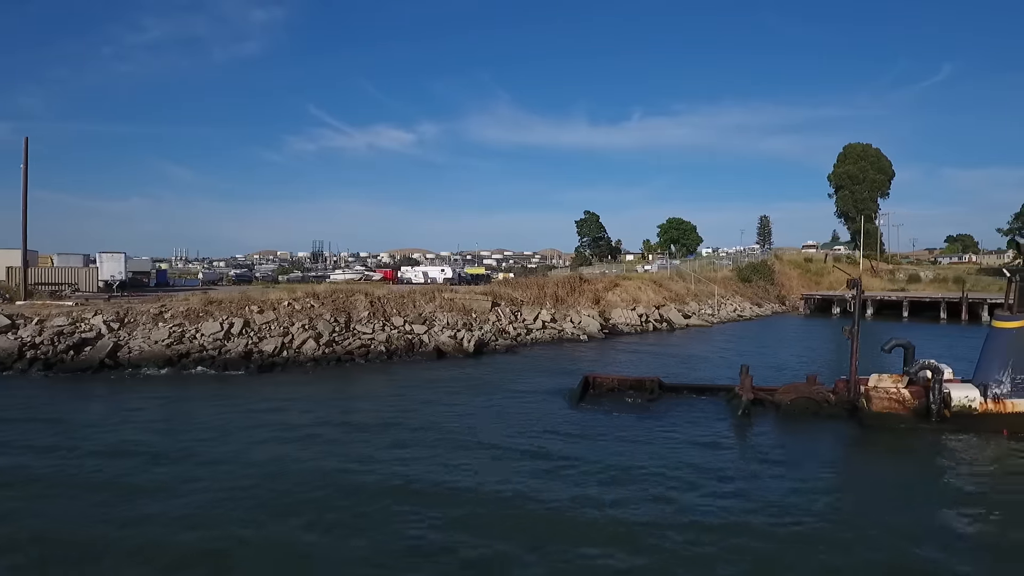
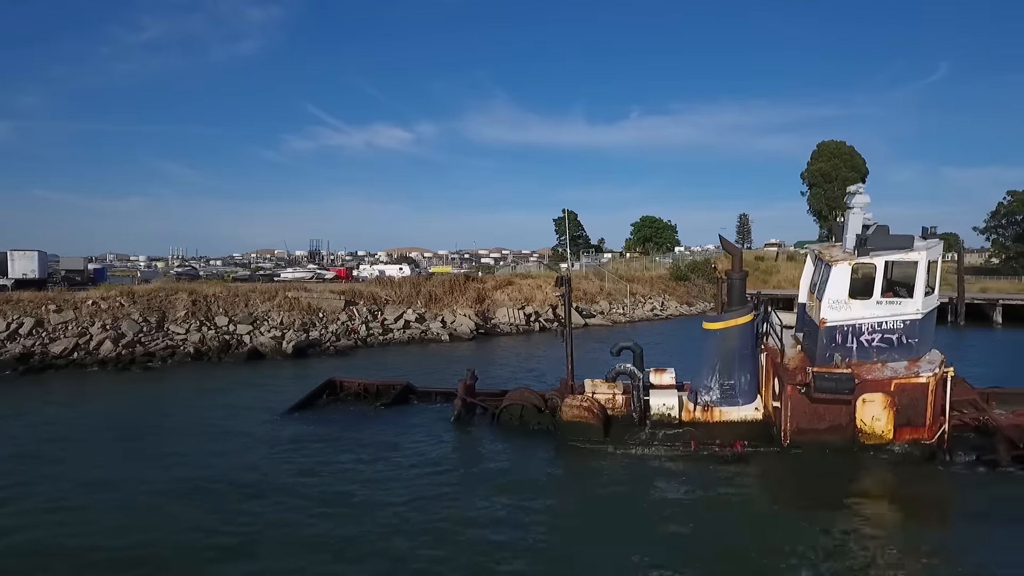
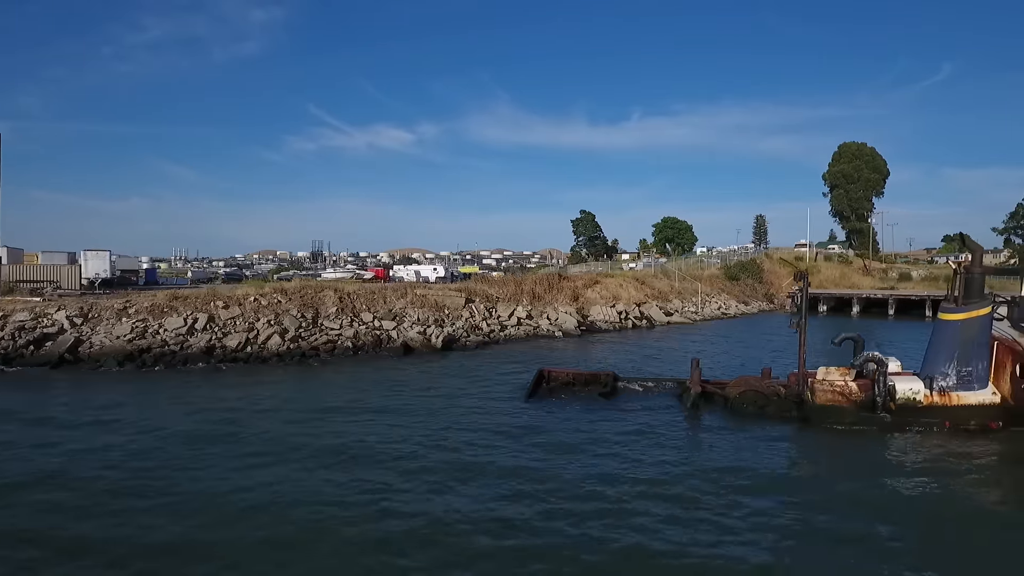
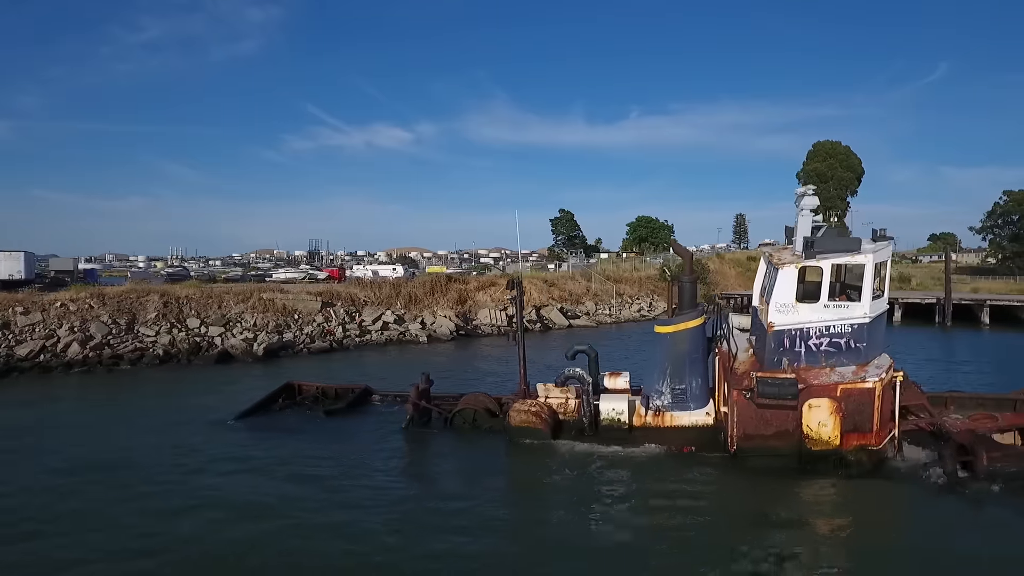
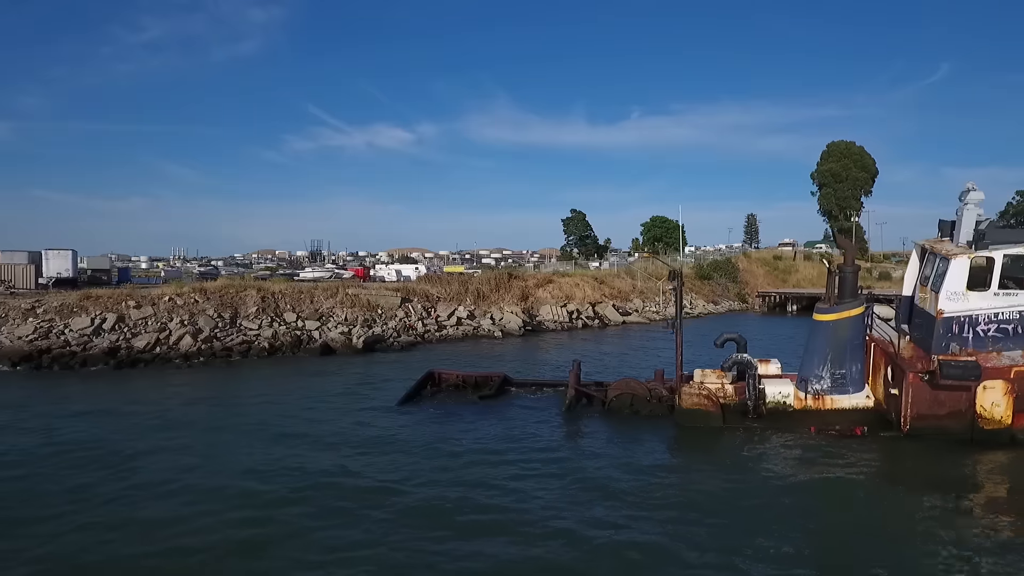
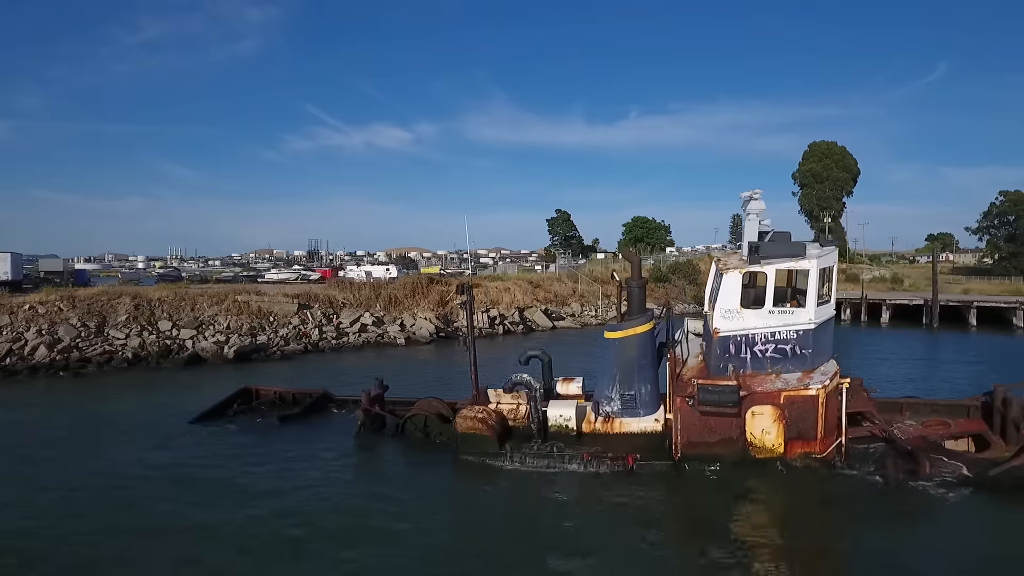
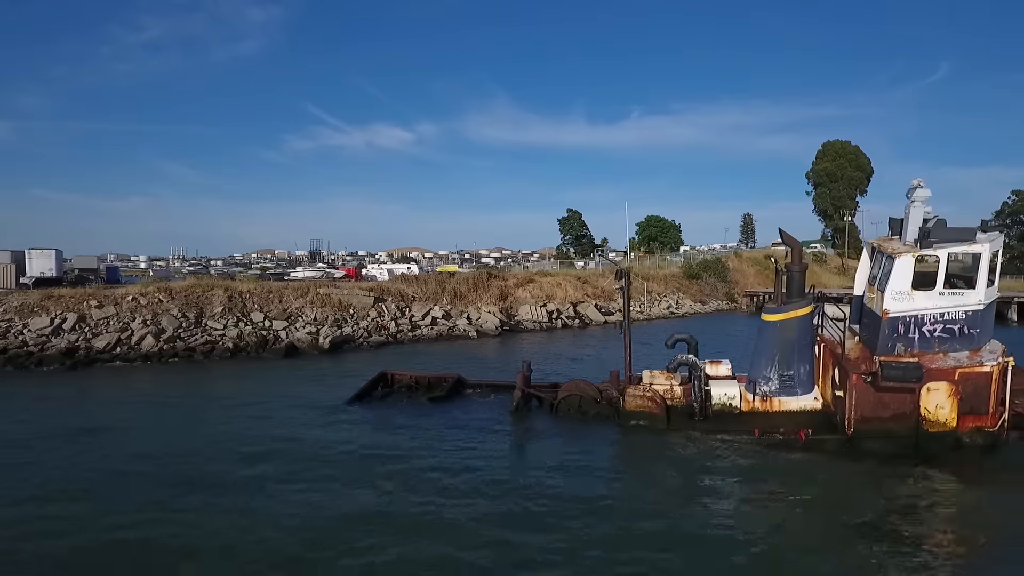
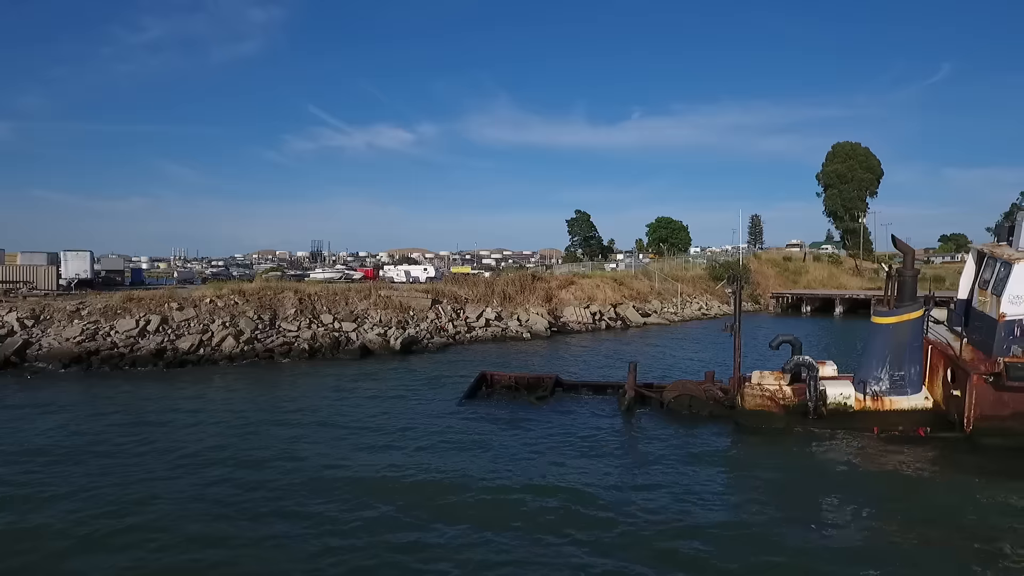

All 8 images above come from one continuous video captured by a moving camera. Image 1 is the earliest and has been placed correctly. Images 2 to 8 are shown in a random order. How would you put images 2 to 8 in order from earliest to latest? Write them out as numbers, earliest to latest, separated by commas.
3, 8, 5, 7, 2, 4, 6
